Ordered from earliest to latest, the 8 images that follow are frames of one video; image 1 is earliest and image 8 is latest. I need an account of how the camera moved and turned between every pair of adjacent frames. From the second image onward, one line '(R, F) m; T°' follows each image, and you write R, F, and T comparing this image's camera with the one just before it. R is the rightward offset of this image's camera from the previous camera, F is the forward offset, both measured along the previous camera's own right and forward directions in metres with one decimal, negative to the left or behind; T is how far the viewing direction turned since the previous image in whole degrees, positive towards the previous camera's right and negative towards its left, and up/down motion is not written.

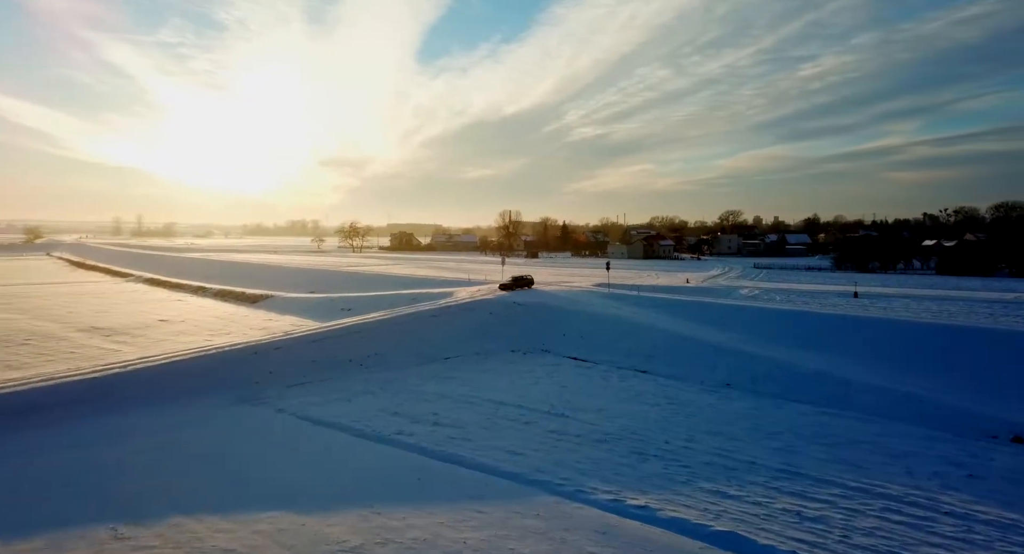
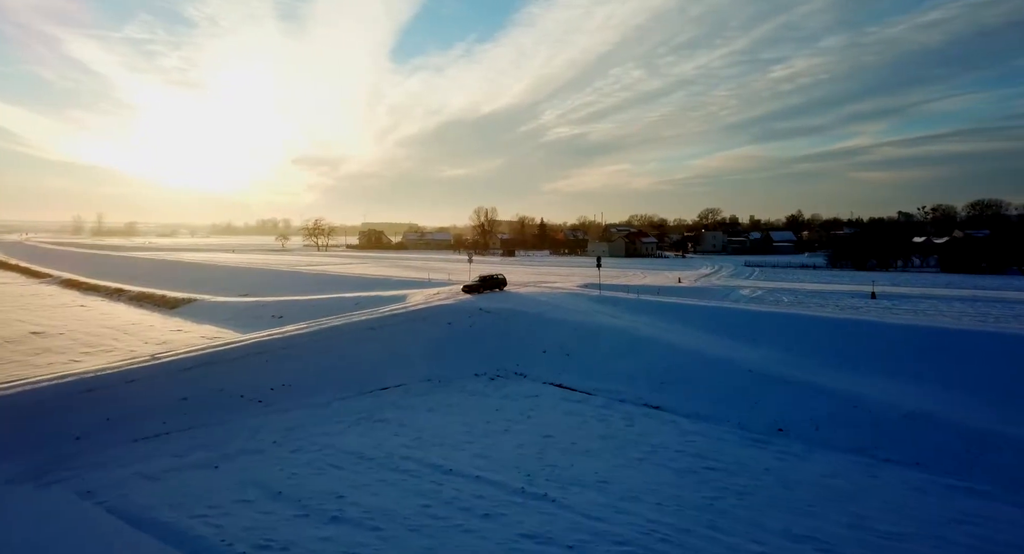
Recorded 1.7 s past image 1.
(+0.6, +7.4) m; +2°
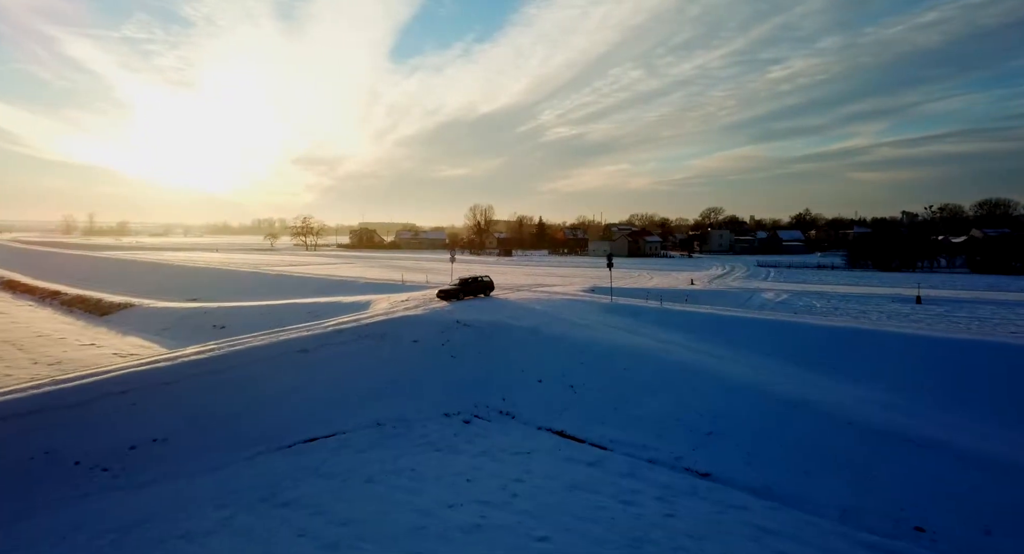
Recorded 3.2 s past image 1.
(+0.5, +6.2) m; 0°
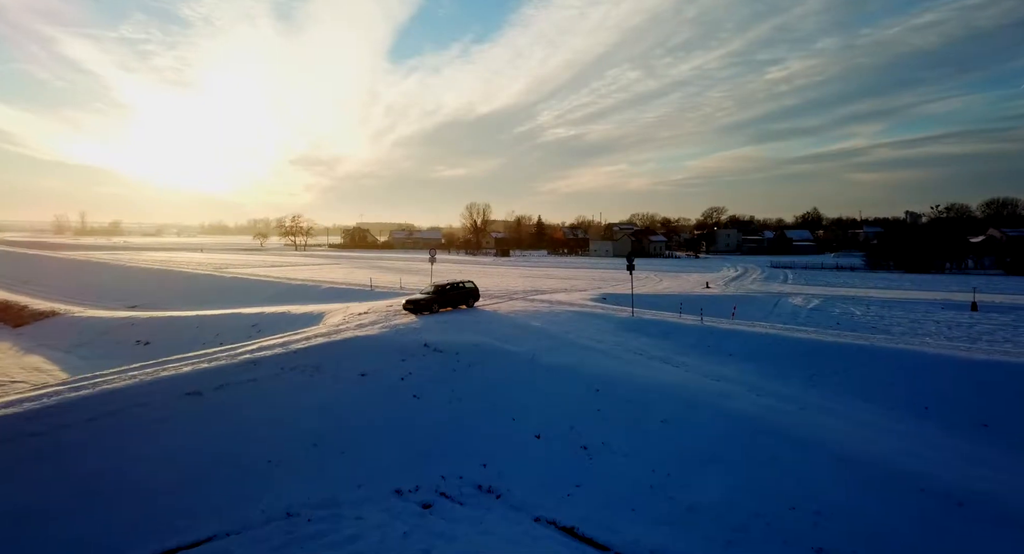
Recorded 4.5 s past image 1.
(+0.3, +5.5) m; 0°
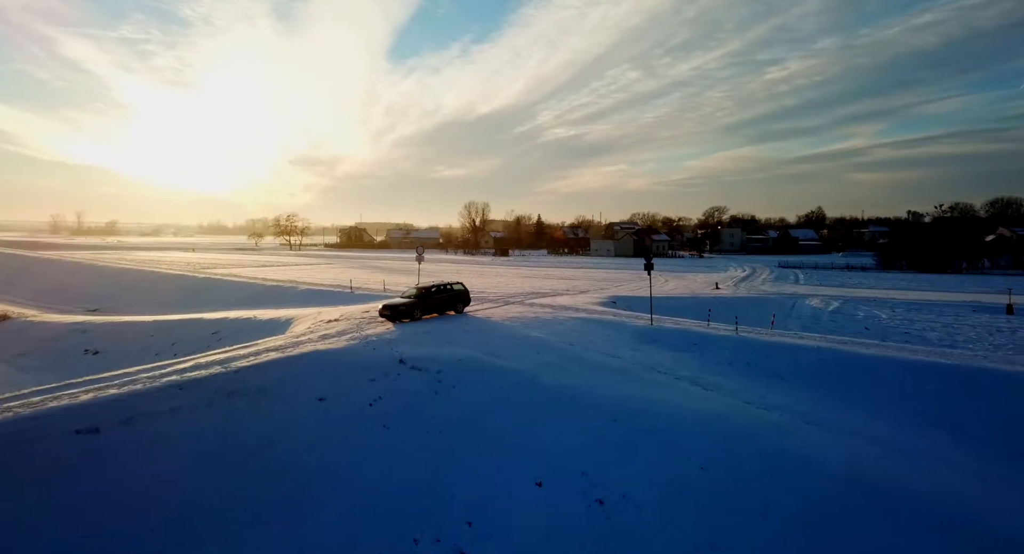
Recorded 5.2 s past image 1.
(+0.1, +2.7) m; 0°
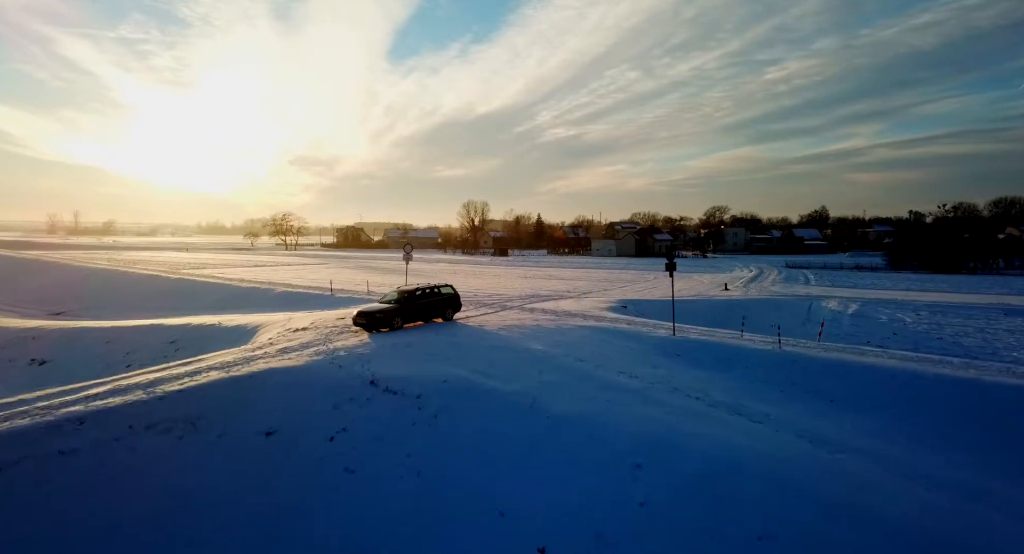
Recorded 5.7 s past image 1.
(+0.1, +2.3) m; 0°
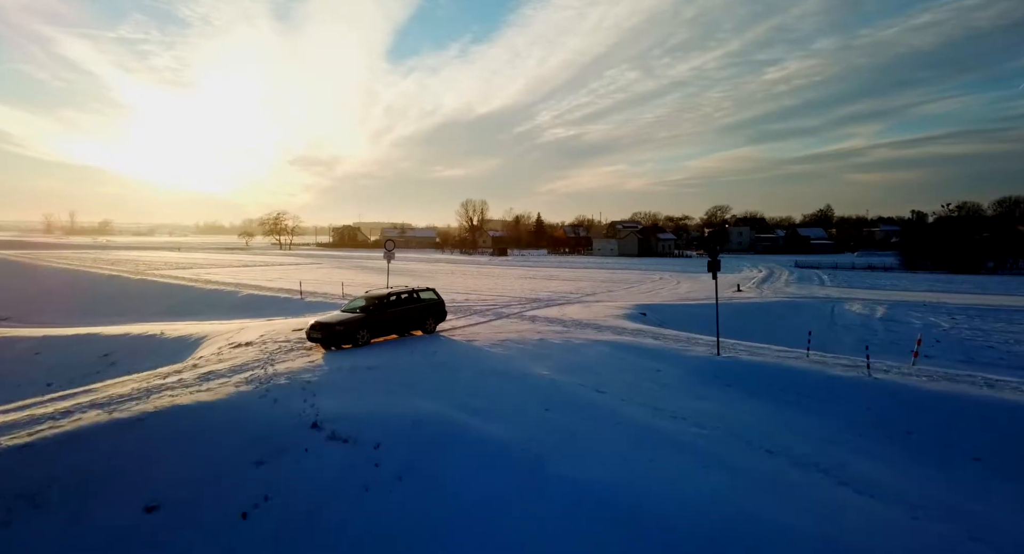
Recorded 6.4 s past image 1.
(+0.1, +2.8) m; 0°
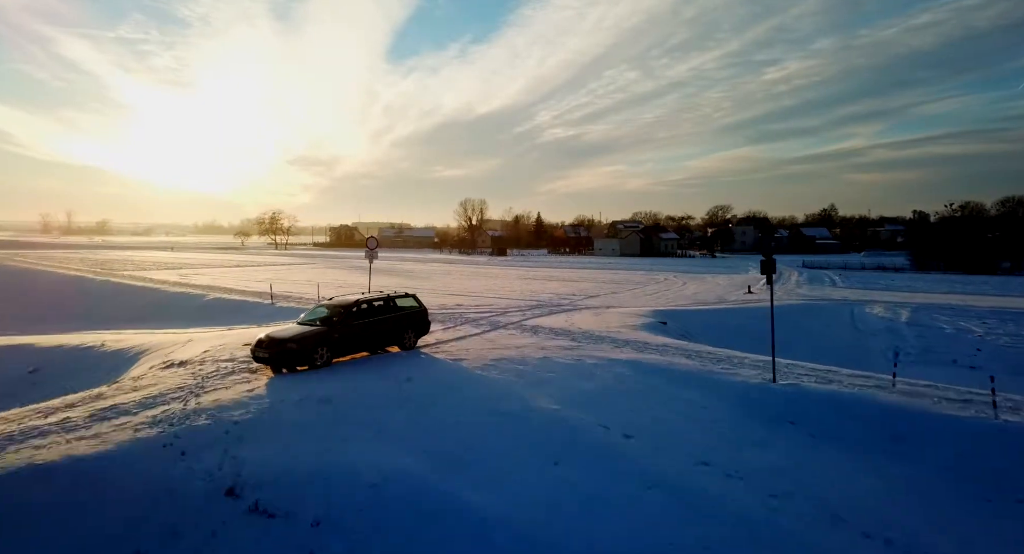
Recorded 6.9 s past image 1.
(0.0, +2.1) m; 0°
